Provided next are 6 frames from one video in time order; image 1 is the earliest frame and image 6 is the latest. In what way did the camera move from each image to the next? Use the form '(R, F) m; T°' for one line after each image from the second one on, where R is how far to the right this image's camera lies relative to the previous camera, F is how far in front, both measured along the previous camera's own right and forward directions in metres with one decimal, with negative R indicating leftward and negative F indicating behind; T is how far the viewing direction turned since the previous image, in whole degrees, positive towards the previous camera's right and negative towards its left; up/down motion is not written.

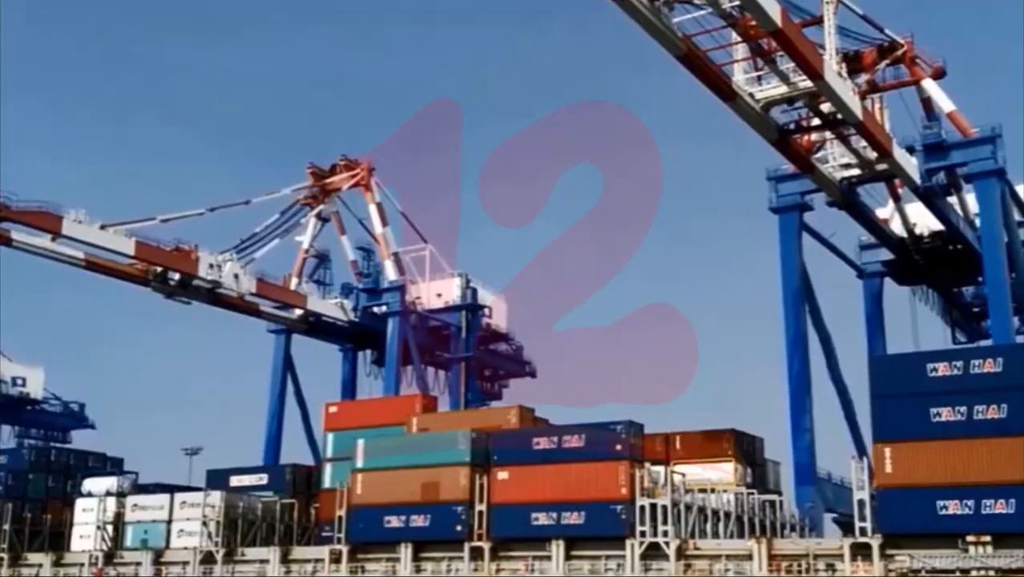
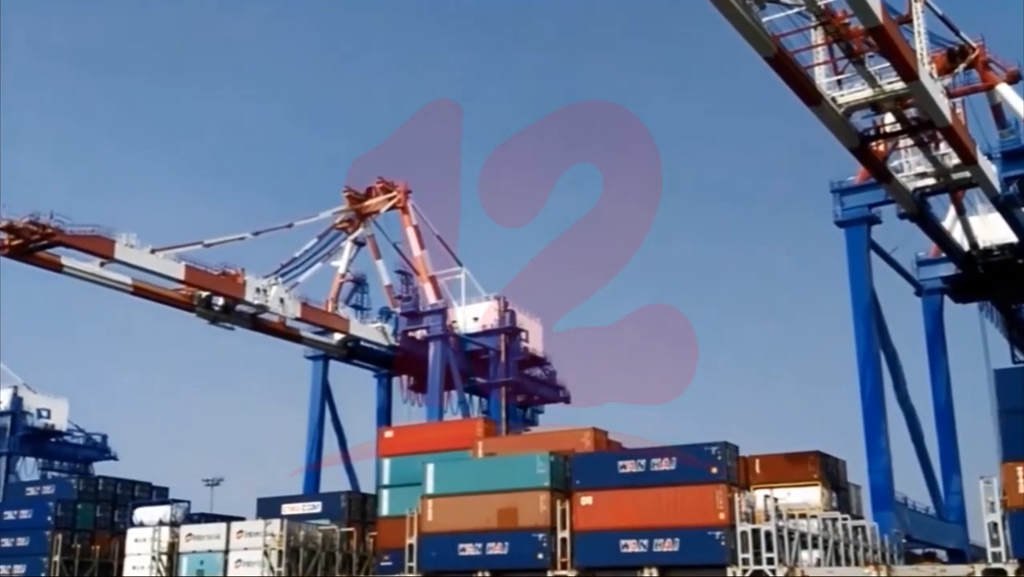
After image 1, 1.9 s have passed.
(-1.4, +0.6) m; 0°
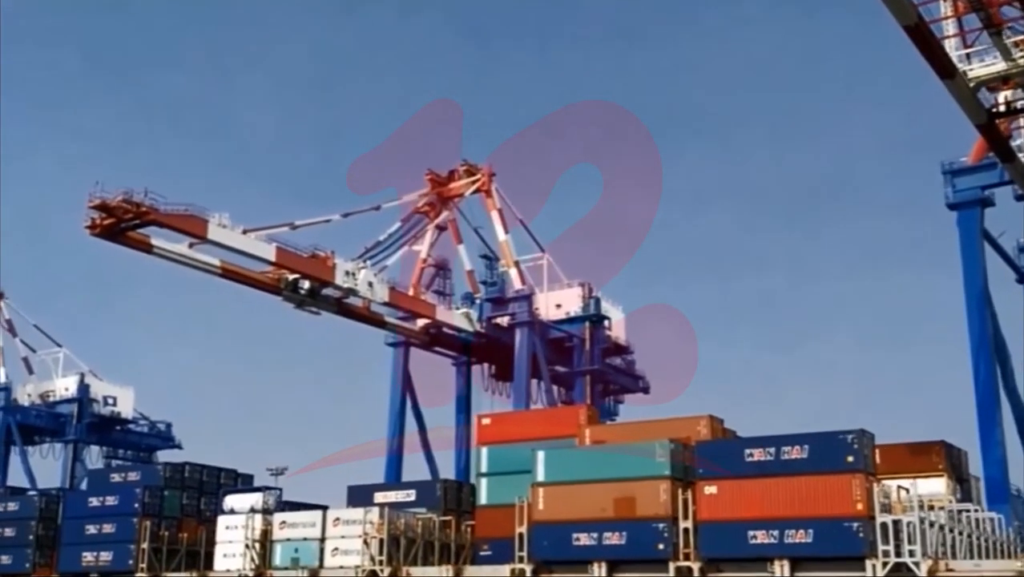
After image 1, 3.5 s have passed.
(-1.1, +0.9) m; -2°
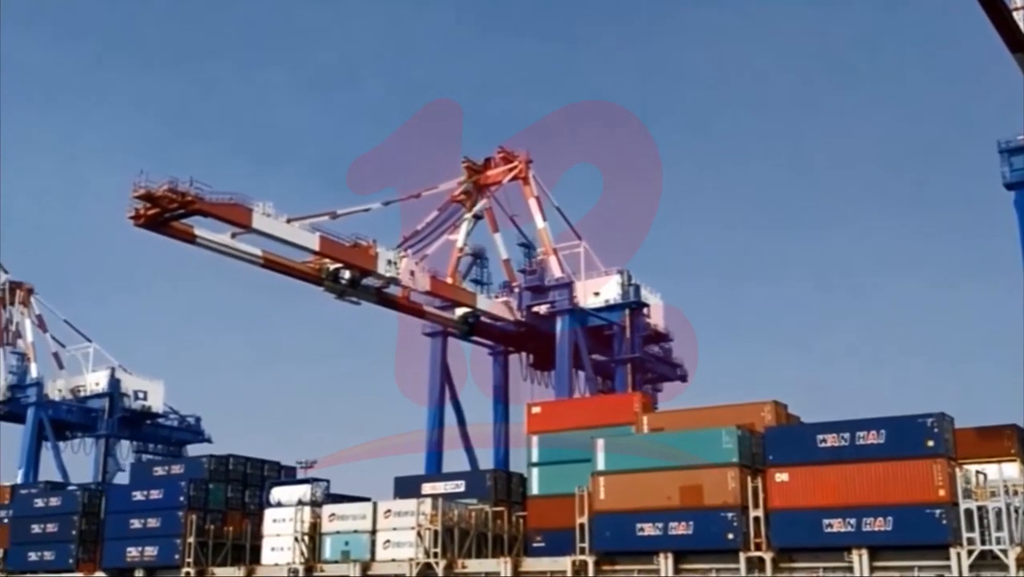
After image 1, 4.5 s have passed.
(-0.7, +0.6) m; -1°
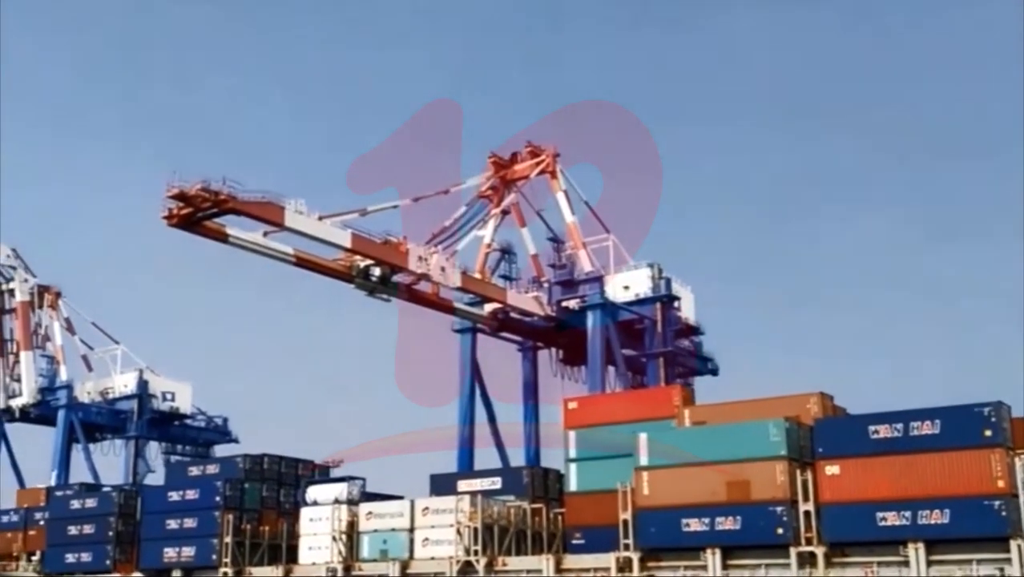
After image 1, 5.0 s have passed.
(-0.3, +0.4) m; -1°
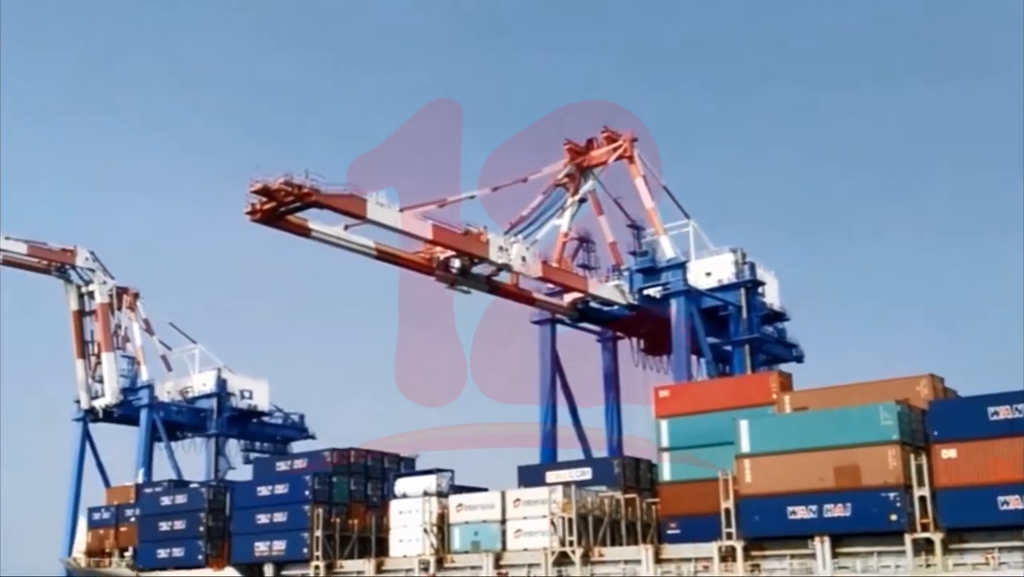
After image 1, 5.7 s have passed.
(-0.5, +0.6) m; -3°
